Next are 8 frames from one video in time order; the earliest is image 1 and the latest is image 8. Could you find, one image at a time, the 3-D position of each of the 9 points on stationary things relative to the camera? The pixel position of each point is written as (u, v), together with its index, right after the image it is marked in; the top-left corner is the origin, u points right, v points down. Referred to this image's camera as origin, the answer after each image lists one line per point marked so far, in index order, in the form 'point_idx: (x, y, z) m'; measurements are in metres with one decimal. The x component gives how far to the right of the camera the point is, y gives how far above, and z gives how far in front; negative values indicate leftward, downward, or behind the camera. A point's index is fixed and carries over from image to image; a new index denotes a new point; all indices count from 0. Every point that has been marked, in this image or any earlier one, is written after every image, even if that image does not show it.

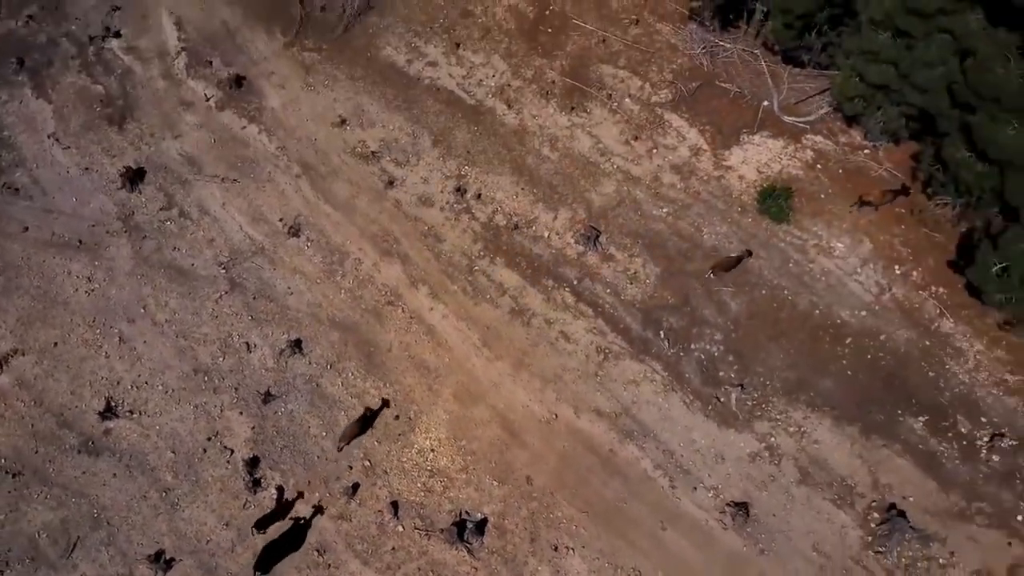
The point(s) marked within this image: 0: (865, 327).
0: (+6.7, -0.7, +13.7) m
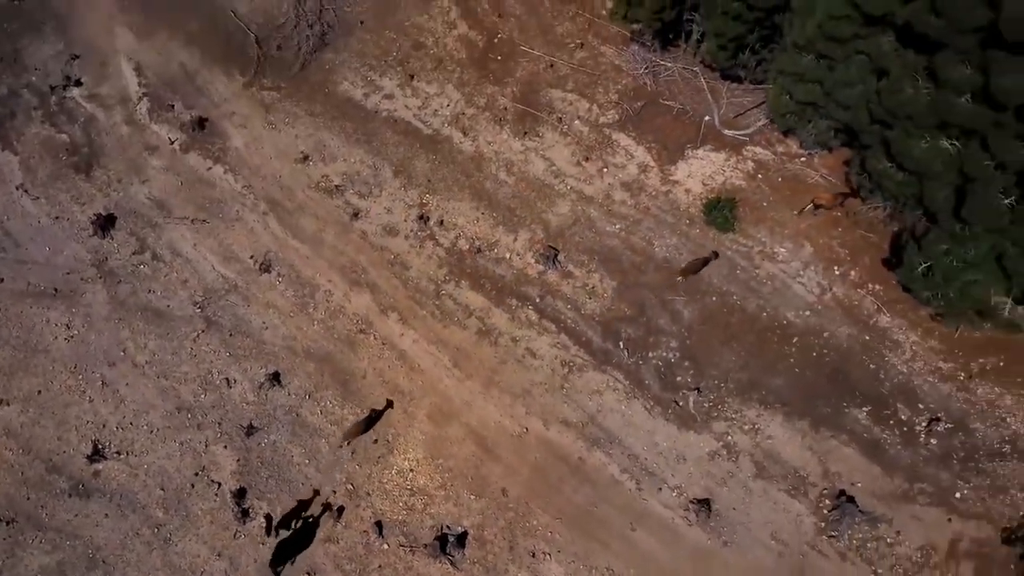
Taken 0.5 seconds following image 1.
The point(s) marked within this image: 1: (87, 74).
0: (+6.0, -0.7, +14.7) m
1: (-10.0, +5.1, +17.2) m
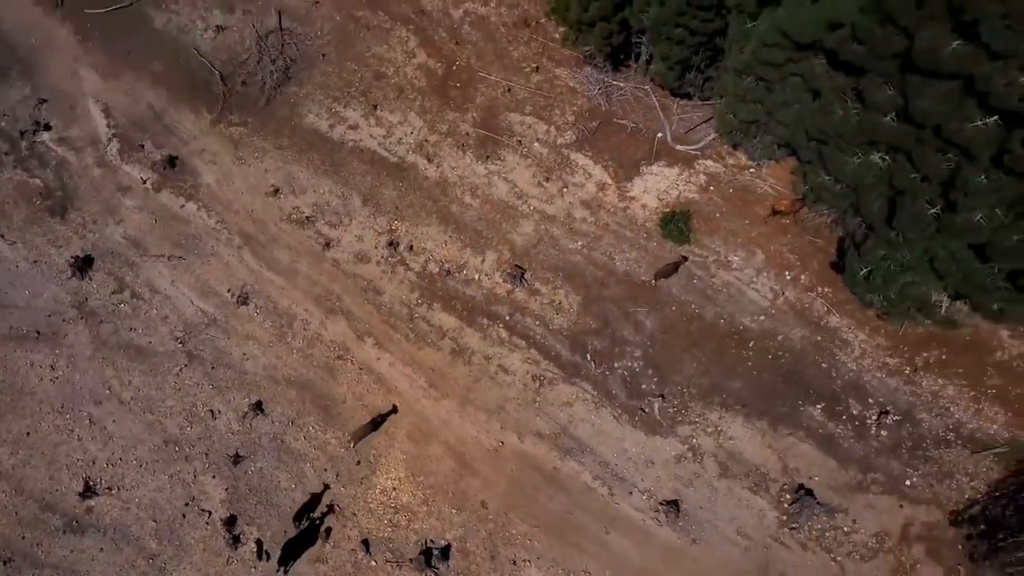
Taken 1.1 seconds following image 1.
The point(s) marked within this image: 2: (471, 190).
0: (+5.4, -0.8, +15.6) m
1: (-11.0, +4.1, +17.5) m
2: (-0.9, +2.3, +16.5) m
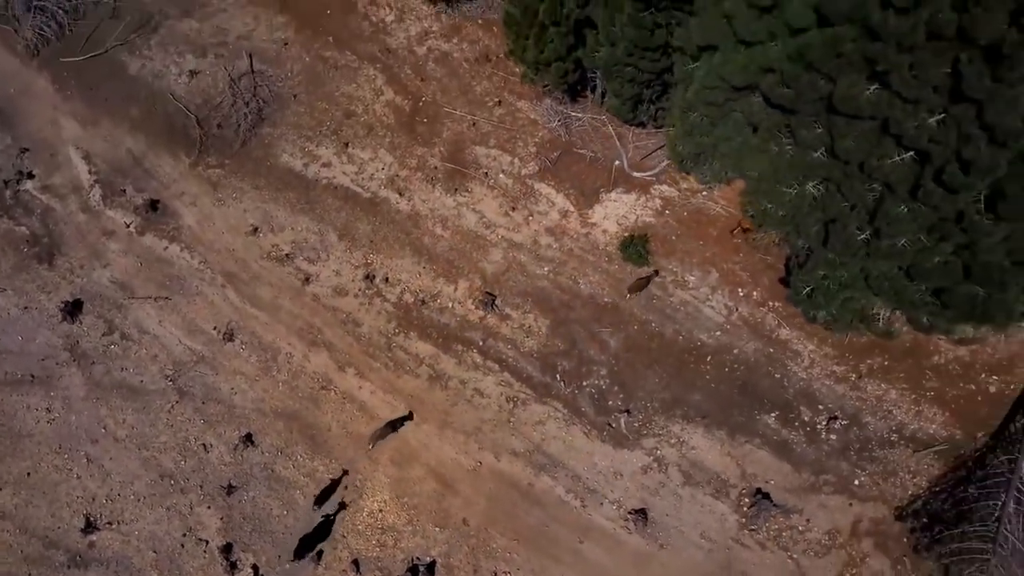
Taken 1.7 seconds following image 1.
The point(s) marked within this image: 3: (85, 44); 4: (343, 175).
0: (+4.8, -1.3, +16.8) m
1: (-11.8, +3.1, +18.1) m
2: (-1.7, +1.6, +17.5) m
3: (-11.4, +6.6, +19.1) m
4: (-4.2, +2.8, +17.8) m
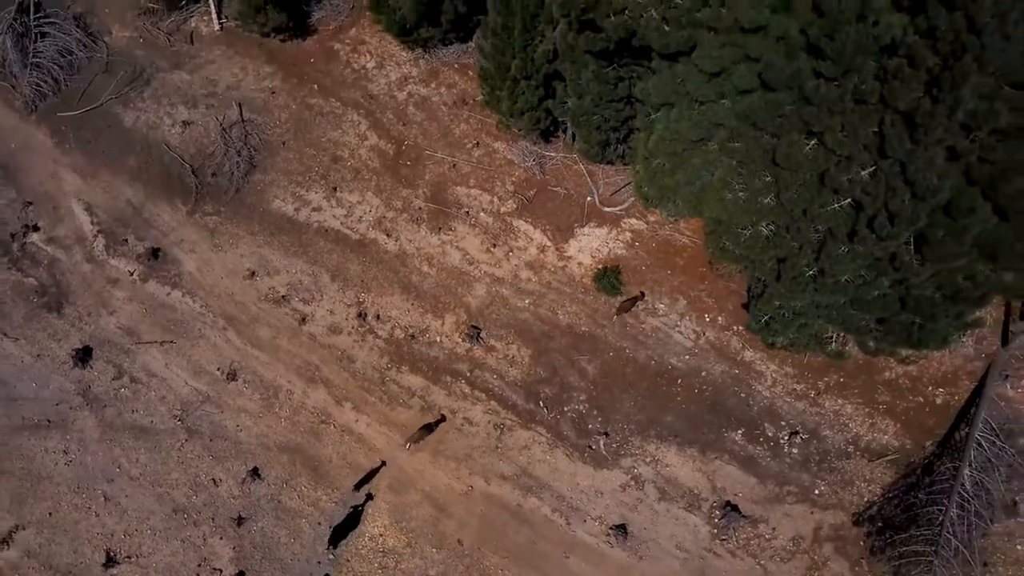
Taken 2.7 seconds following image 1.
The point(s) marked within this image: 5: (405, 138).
0: (+4.4, -2.0, +18.2) m
1: (-12.4, +1.9, +19.1) m
2: (-2.2, +0.7, +18.8) m
3: (-12.1, +5.4, +20.1) m
4: (-4.7, +1.8, +19.0) m
5: (-2.8, +3.9, +19.2) m
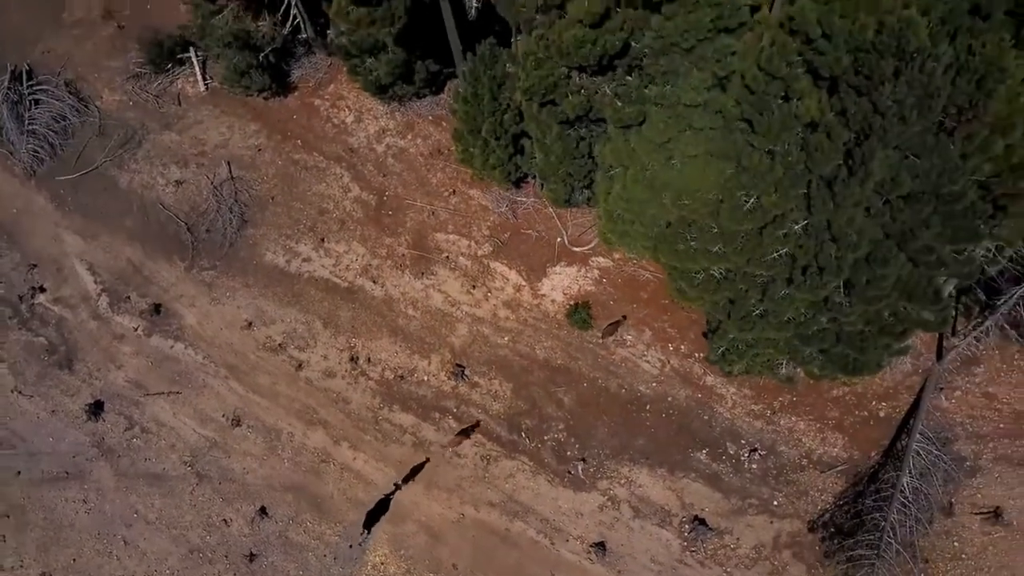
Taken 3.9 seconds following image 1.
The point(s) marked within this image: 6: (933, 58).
0: (+4.0, -2.9, +19.9) m
1: (-13.0, +0.3, +20.3) m
2: (-2.8, -0.5, +20.3) m
3: (-12.9, +3.8, +21.4) m
4: (-5.3, +0.5, +20.5) m
5: (-3.5, +2.7, +20.8) m
6: (+7.0, +3.7, +12.3) m
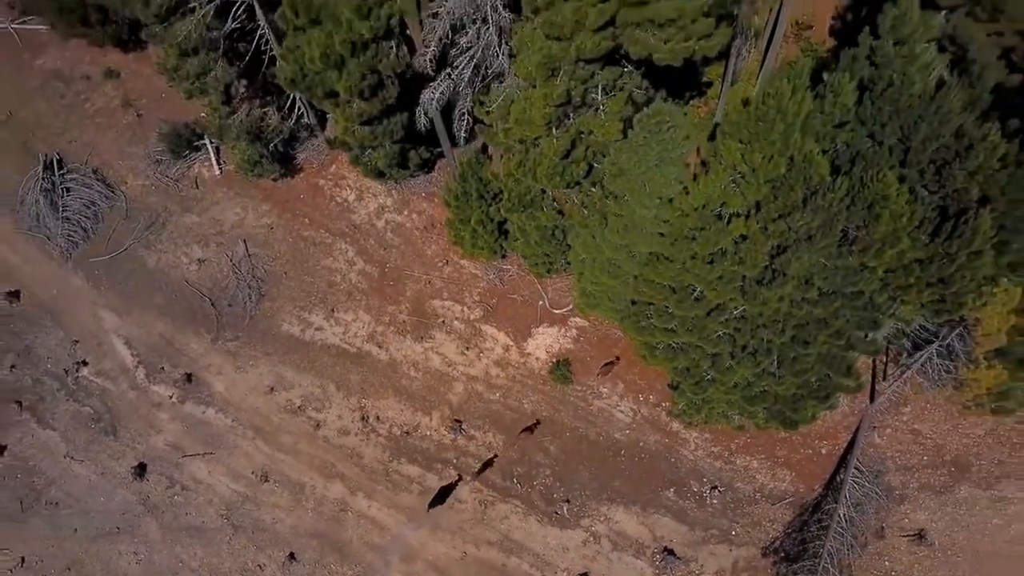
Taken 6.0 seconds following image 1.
0: (+3.7, -4.8, +23.0) m
1: (-13.3, -2.1, +22.9) m
2: (-3.1, -2.6, +23.2) m
3: (-13.3, +1.4, +24.1) m
4: (-5.7, -1.6, +23.3) m
5: (-4.0, +0.5, +23.8) m
6: (+6.9, +2.1, +15.6) m
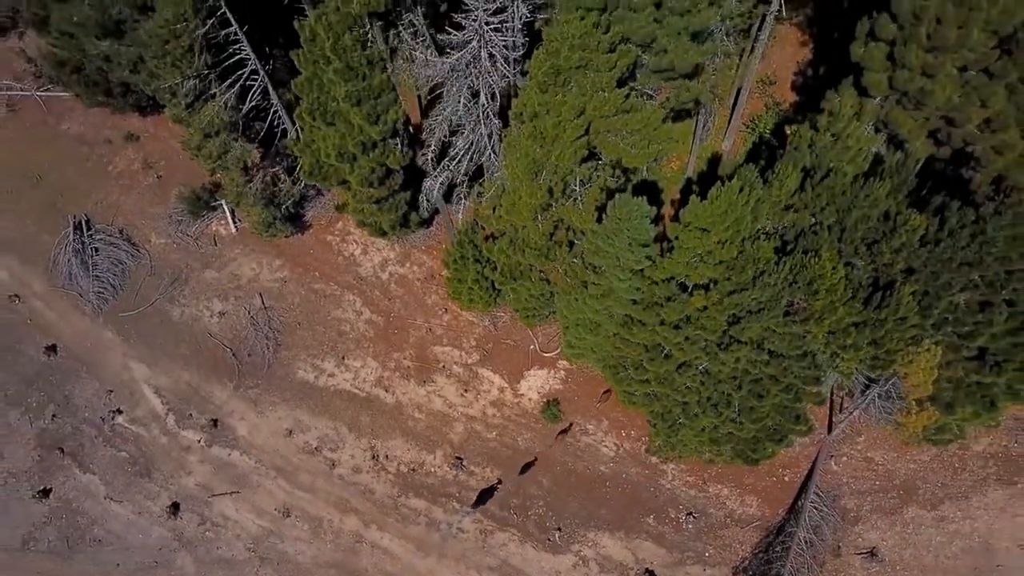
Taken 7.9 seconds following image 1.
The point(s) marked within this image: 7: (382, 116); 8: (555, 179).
0: (+3.6, -6.5, +25.6) m
1: (-13.5, -4.0, +25.2) m
2: (-3.3, -4.4, +25.7) m
3: (-13.6, -0.5, +26.5) m
4: (-5.9, -3.5, +25.8) m
5: (-4.2, -1.3, +26.4) m
6: (+6.8, +0.6, +18.5) m
7: (-3.3, +4.5, +18.8) m
8: (+1.1, +2.7, +17.9) m
